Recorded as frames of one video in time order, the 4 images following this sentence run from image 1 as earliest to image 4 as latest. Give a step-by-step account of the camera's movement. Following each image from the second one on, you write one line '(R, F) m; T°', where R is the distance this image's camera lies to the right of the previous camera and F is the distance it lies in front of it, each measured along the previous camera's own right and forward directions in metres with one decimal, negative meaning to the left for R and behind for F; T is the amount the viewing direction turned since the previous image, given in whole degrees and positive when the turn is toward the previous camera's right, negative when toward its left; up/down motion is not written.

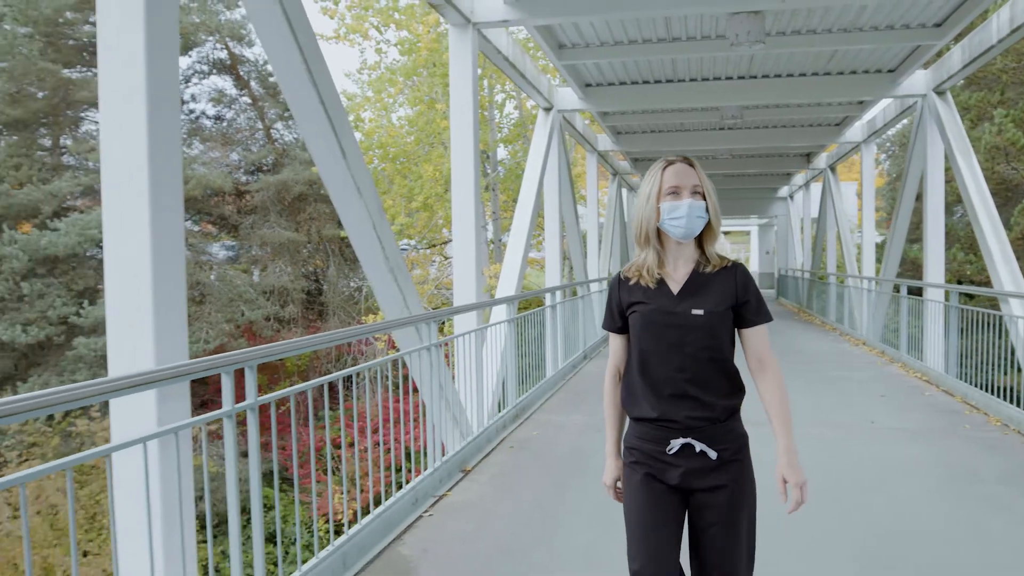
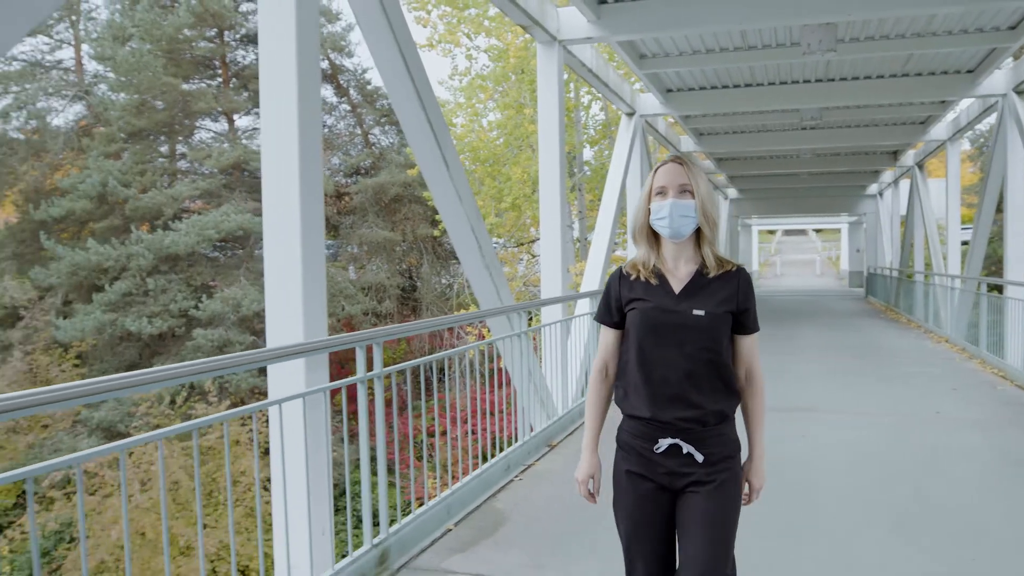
(0.0, -0.6) m; -6°
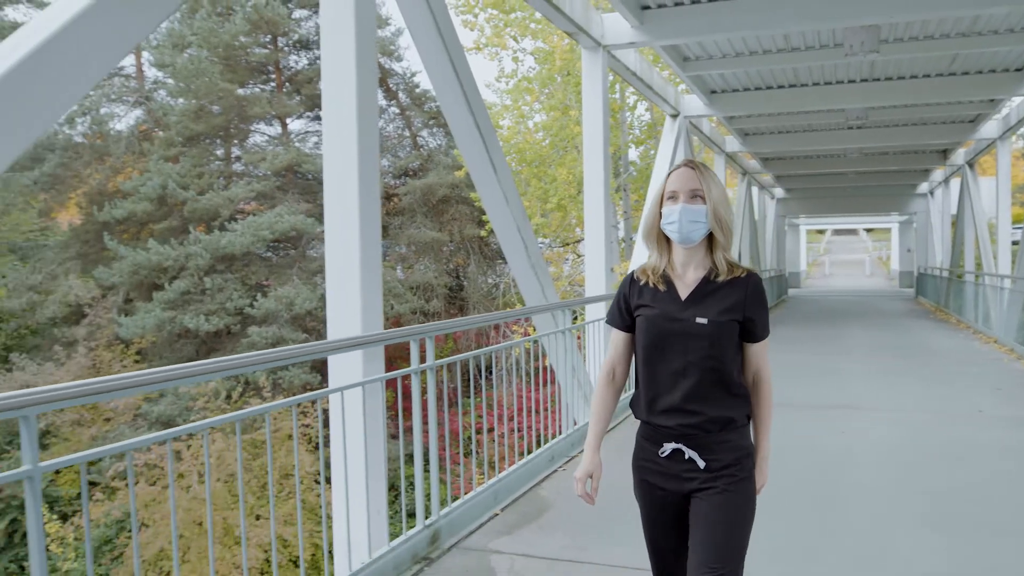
(0.0, -0.2) m; -3°
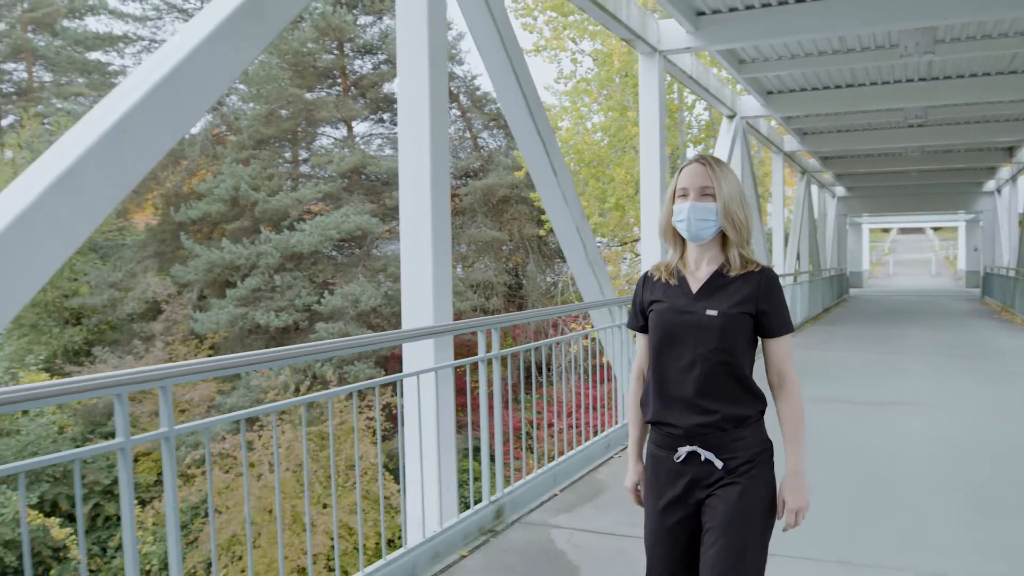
(0.0, -0.3) m; -4°
